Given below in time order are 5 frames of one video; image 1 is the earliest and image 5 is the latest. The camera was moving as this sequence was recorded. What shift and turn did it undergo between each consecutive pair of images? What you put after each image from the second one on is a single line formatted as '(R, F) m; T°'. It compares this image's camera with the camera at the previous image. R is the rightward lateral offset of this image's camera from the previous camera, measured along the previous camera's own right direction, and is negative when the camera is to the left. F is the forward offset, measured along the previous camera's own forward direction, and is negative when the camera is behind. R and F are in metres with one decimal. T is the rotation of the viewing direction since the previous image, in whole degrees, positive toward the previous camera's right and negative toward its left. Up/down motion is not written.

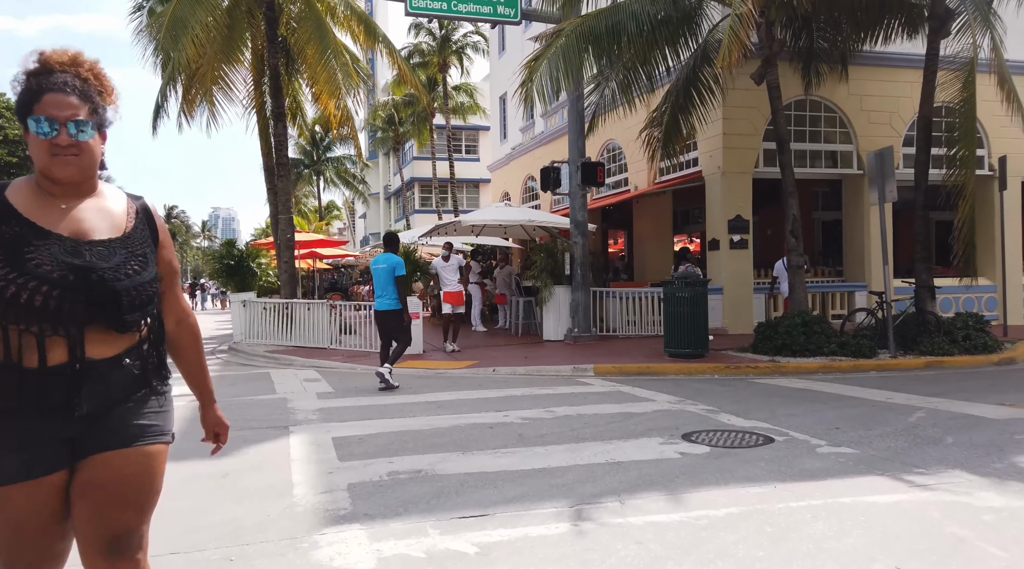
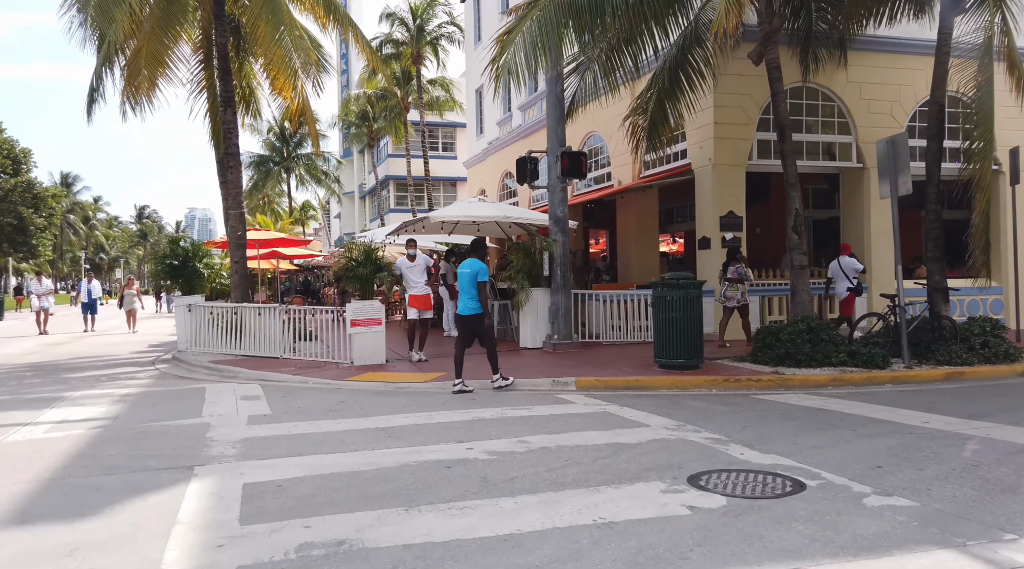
(+0.1, +1.3) m; +2°
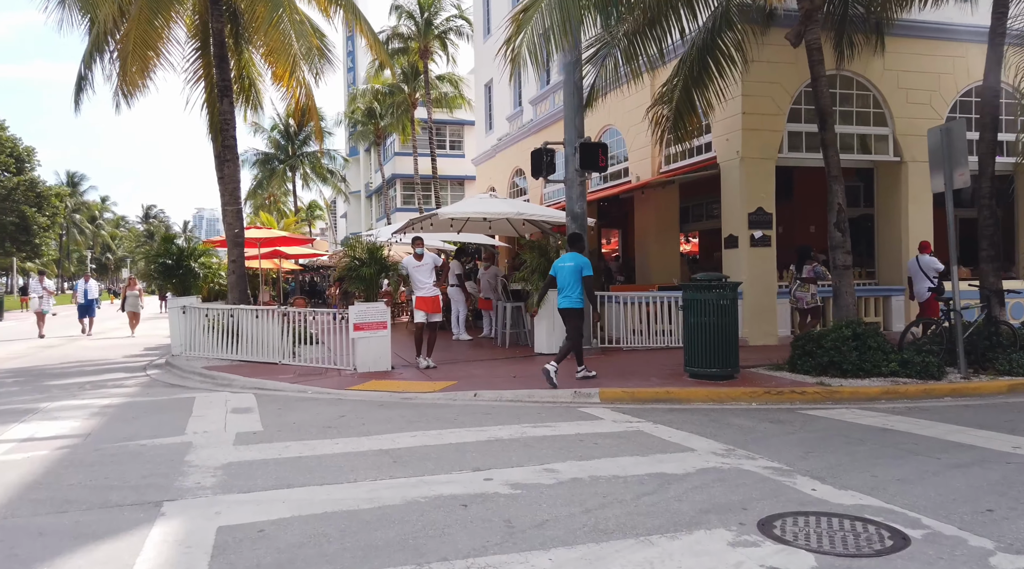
(-0.1, +0.8) m; 0°
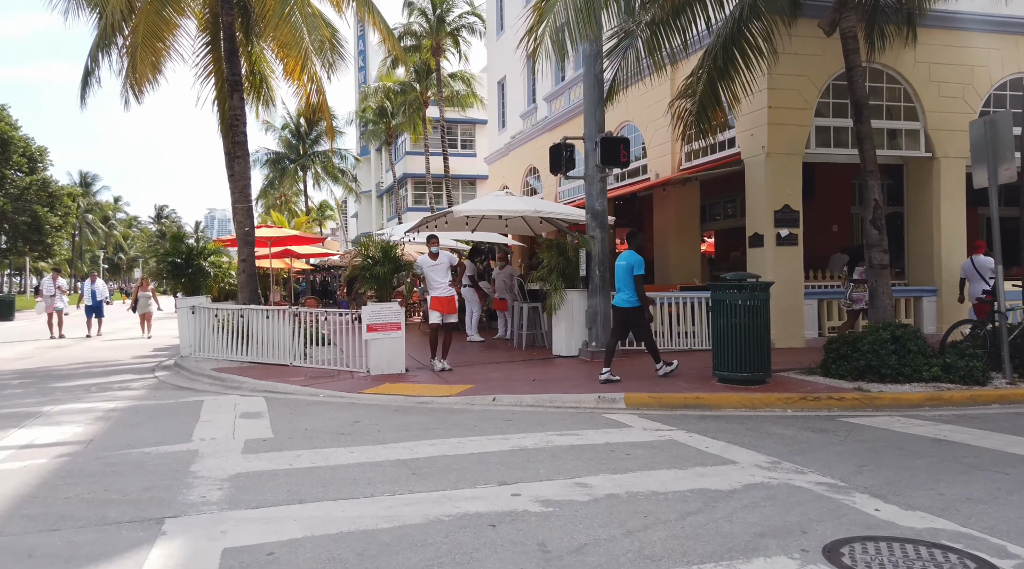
(-0.1, +0.4) m; -1°
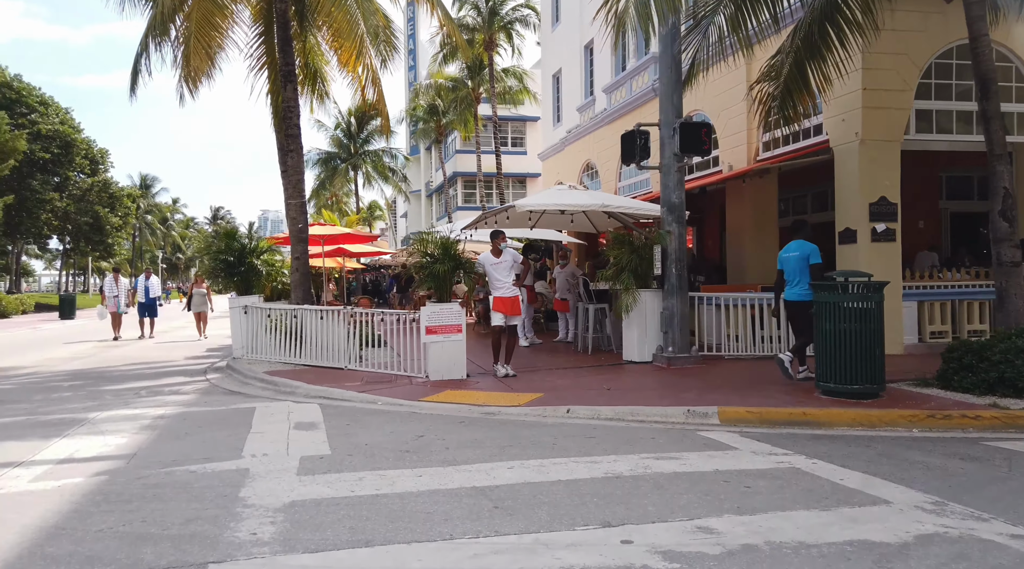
(-0.3, +0.8) m; -4°
